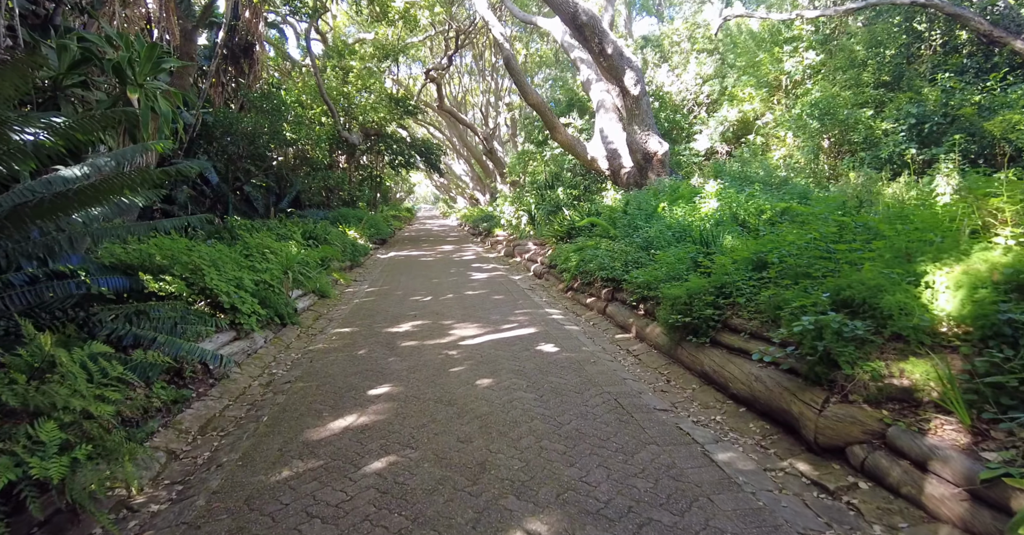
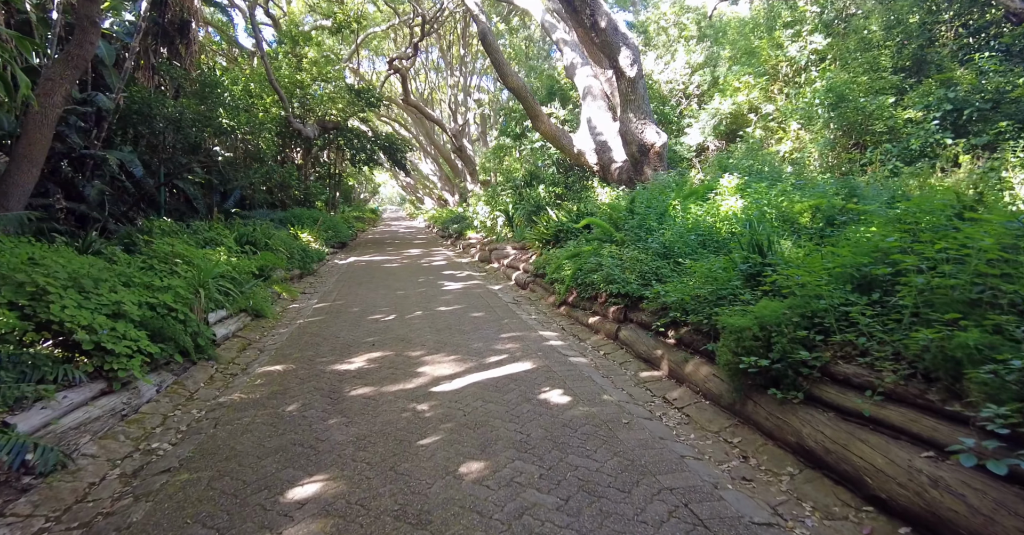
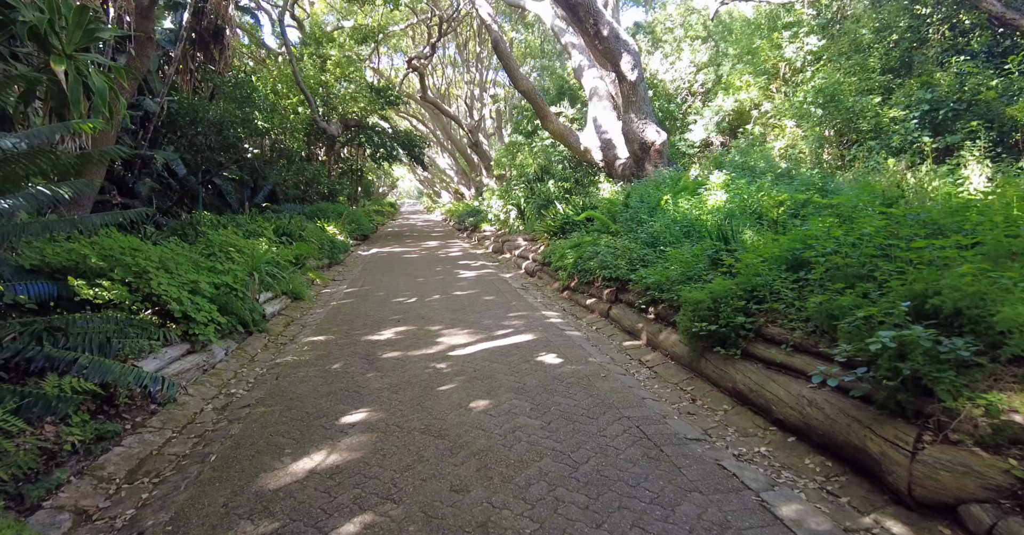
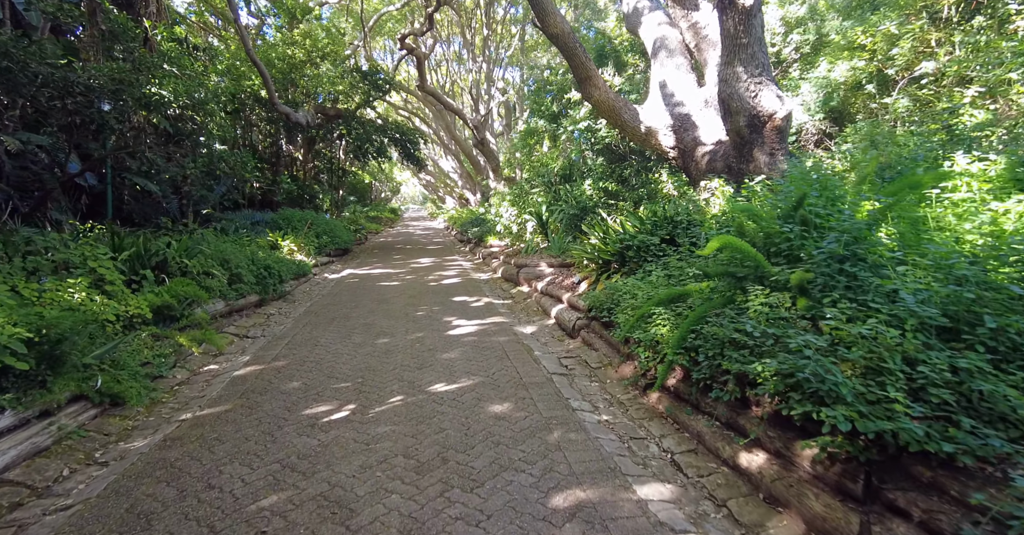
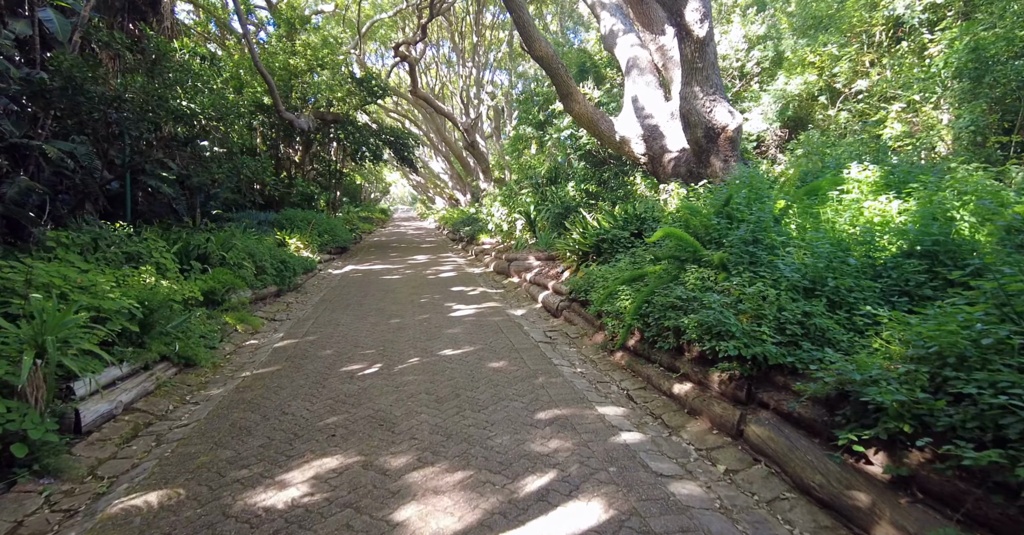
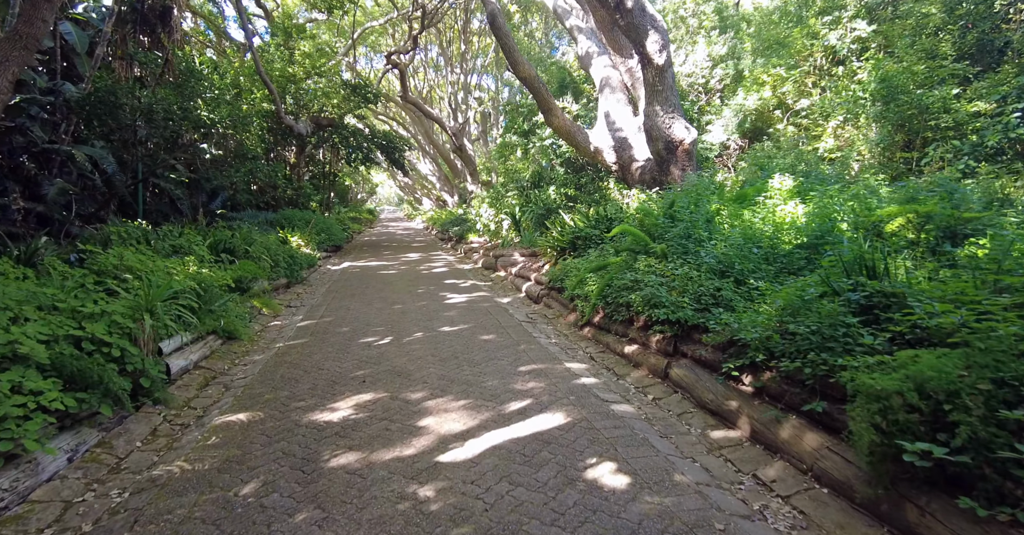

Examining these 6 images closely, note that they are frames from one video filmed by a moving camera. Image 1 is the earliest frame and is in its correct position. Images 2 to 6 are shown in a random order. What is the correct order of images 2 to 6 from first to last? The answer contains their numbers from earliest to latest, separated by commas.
3, 2, 6, 5, 4
